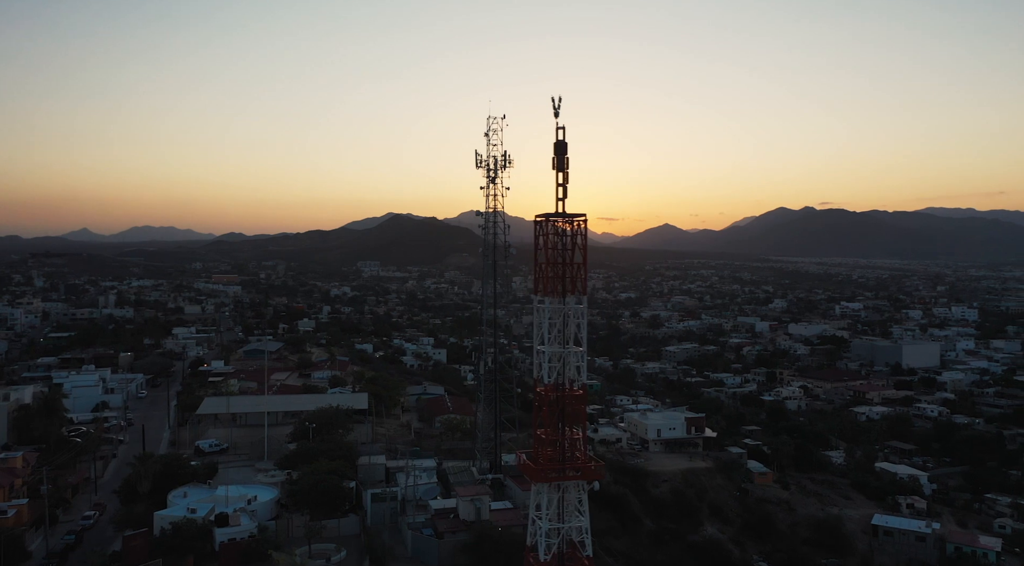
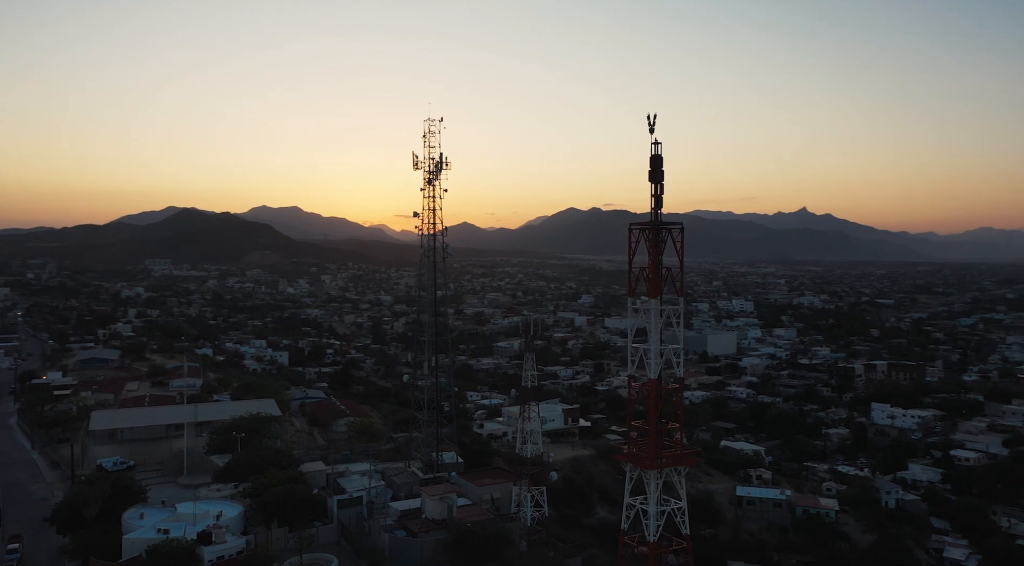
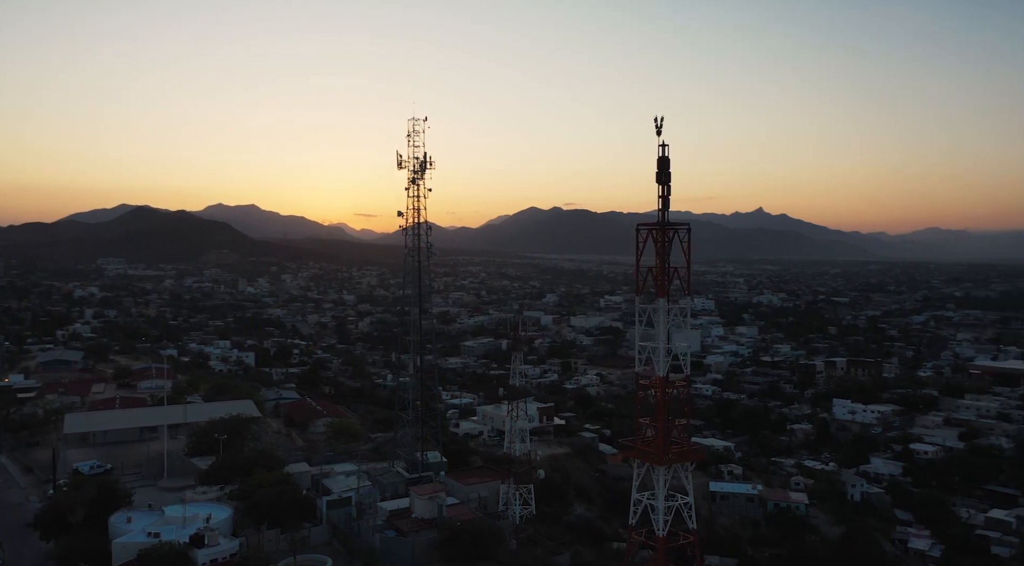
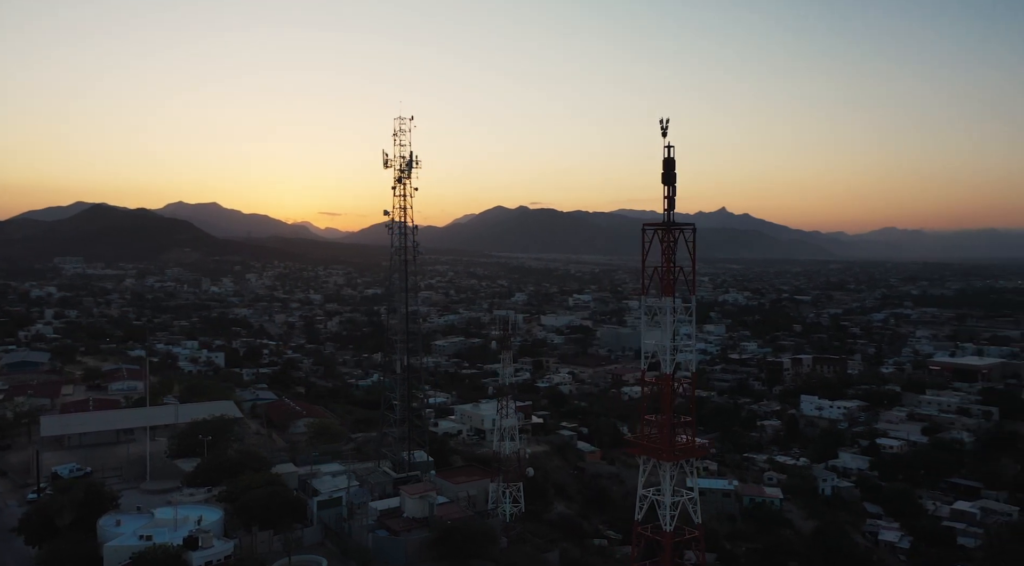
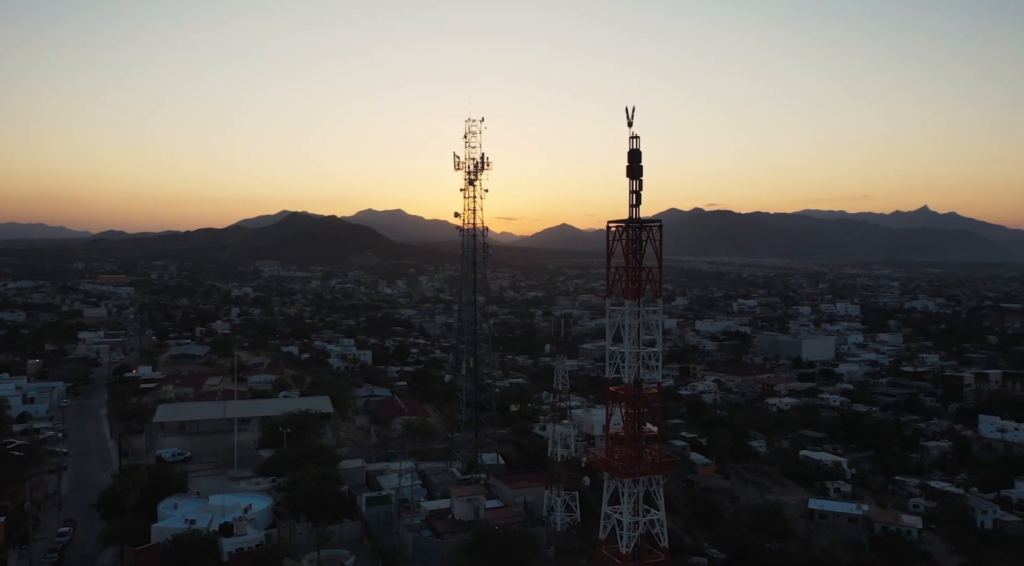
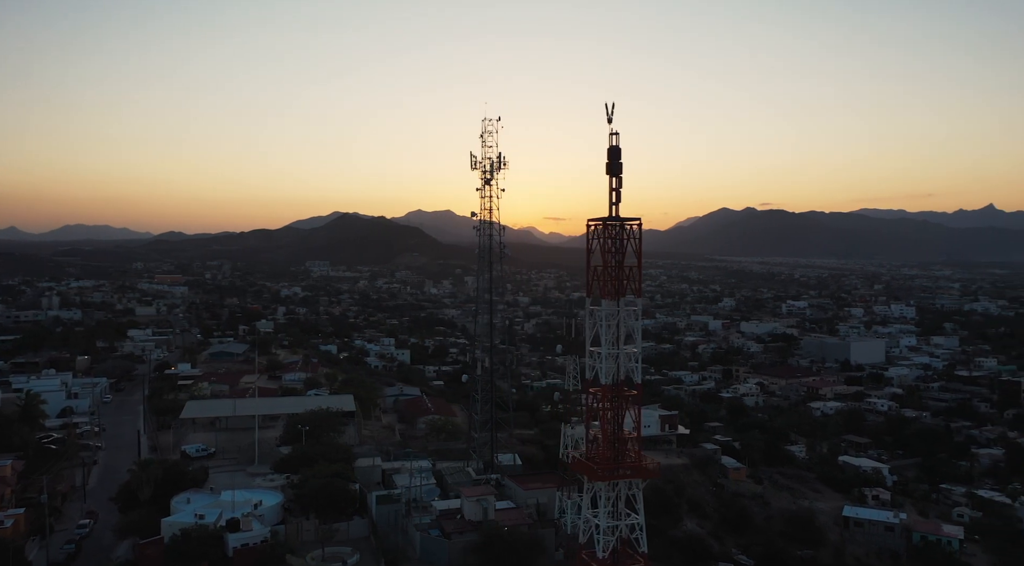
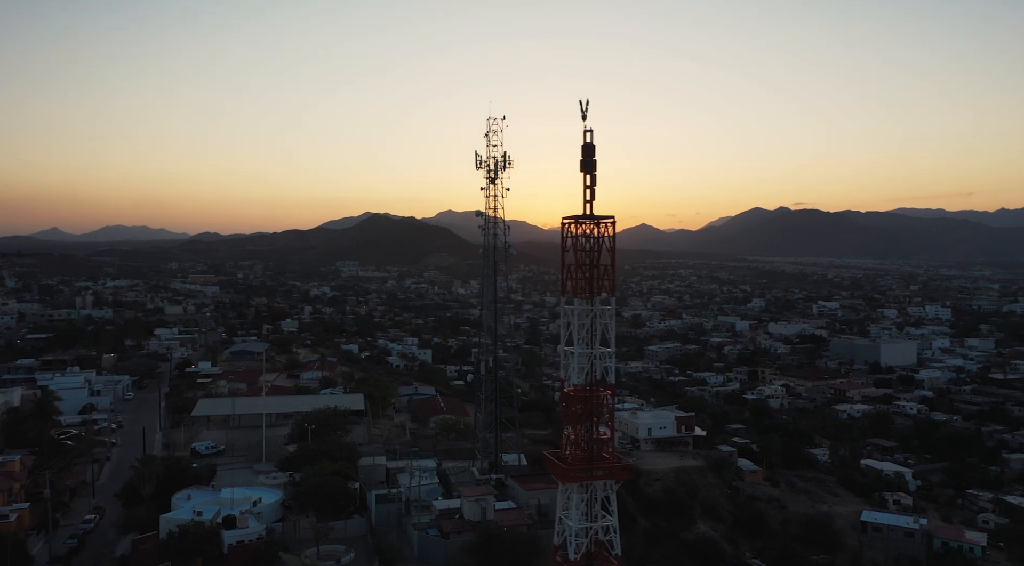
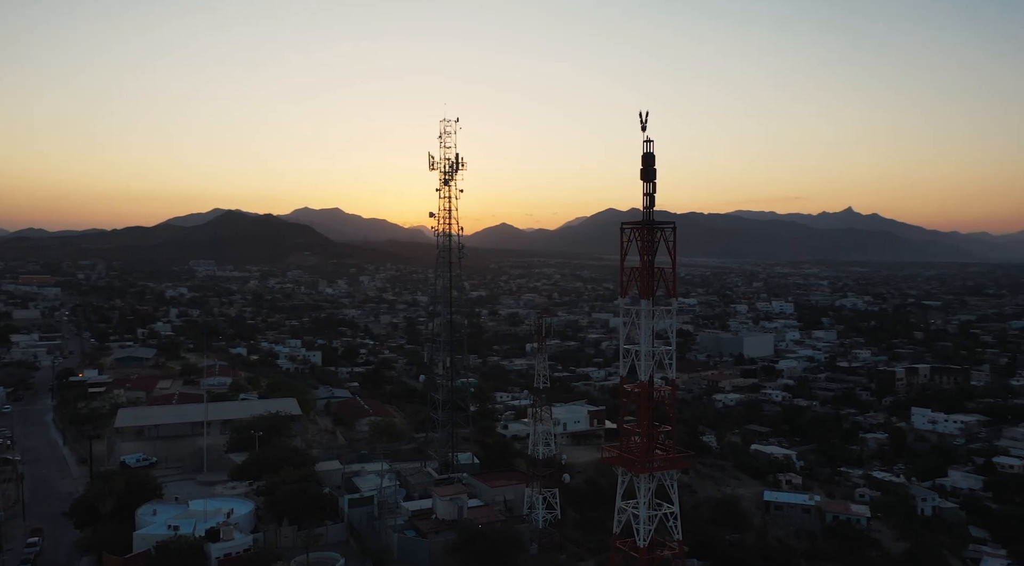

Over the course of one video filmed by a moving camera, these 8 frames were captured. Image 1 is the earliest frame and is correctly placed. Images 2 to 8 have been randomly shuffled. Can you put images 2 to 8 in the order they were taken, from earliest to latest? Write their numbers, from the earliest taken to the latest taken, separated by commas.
7, 6, 5, 8, 2, 3, 4
